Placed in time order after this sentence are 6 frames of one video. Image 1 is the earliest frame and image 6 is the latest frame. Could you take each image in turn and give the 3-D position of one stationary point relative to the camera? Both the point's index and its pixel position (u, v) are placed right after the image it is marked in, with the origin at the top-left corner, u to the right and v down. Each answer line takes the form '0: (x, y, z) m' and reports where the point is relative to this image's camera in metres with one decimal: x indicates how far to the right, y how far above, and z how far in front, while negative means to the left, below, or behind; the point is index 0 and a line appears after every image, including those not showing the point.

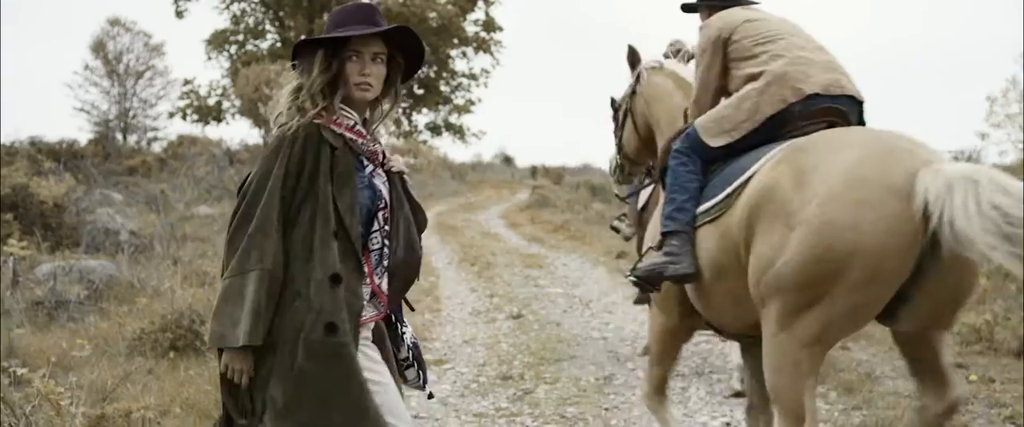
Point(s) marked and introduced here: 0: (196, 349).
0: (-2.6, -1.1, +7.2) m
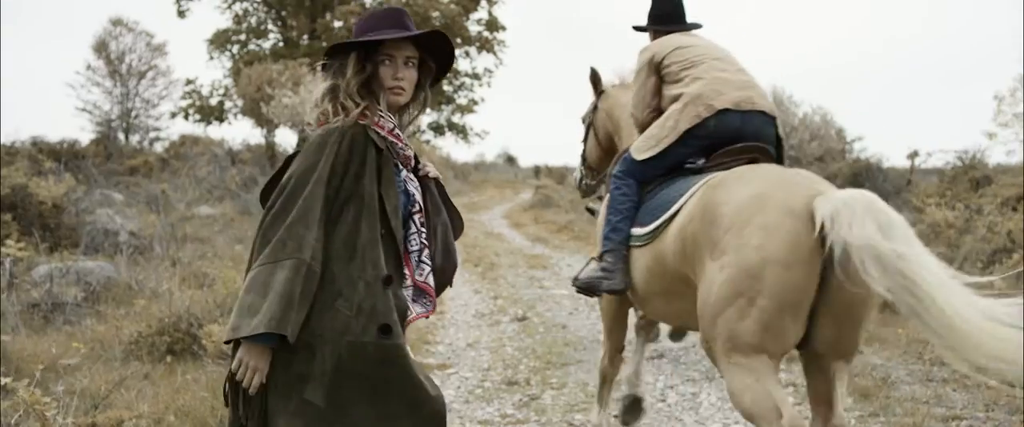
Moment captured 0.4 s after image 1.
0: (-2.5, -1.1, +7.0) m
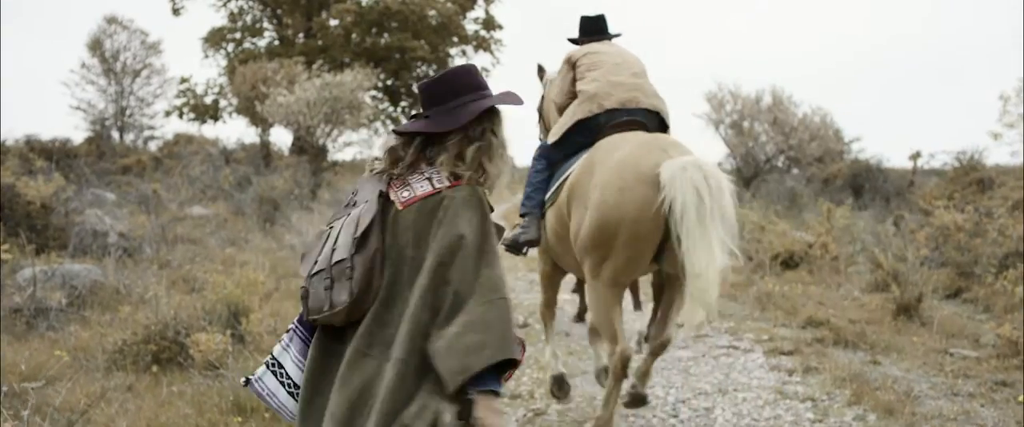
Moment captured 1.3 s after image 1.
0: (-2.5, -1.1, +6.7) m
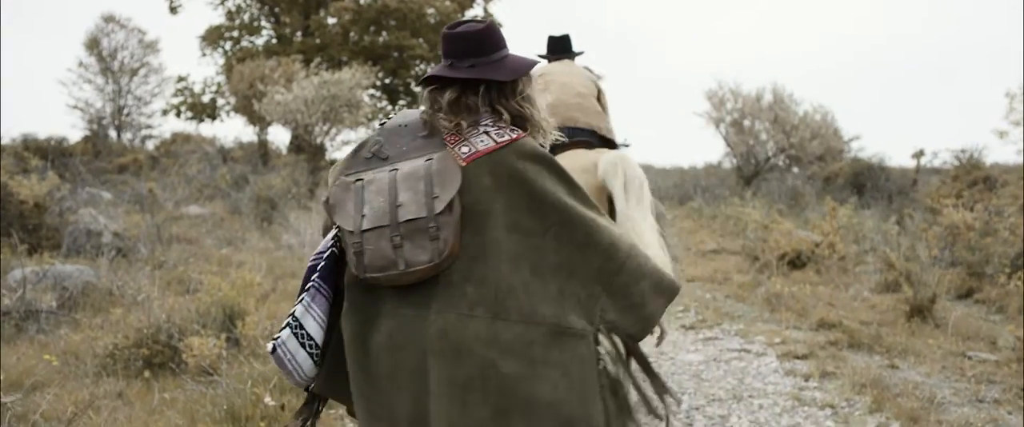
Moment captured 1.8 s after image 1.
0: (-2.5, -1.1, +6.5) m
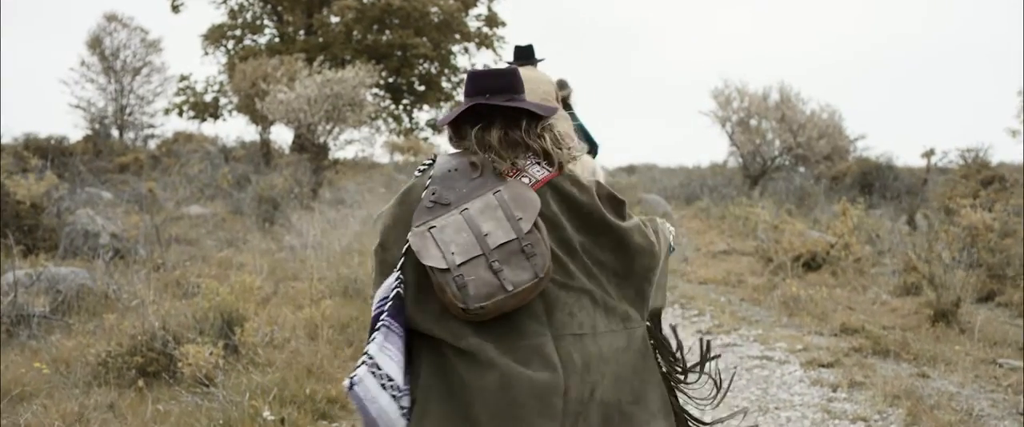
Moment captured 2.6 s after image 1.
0: (-2.4, -1.1, +6.2) m
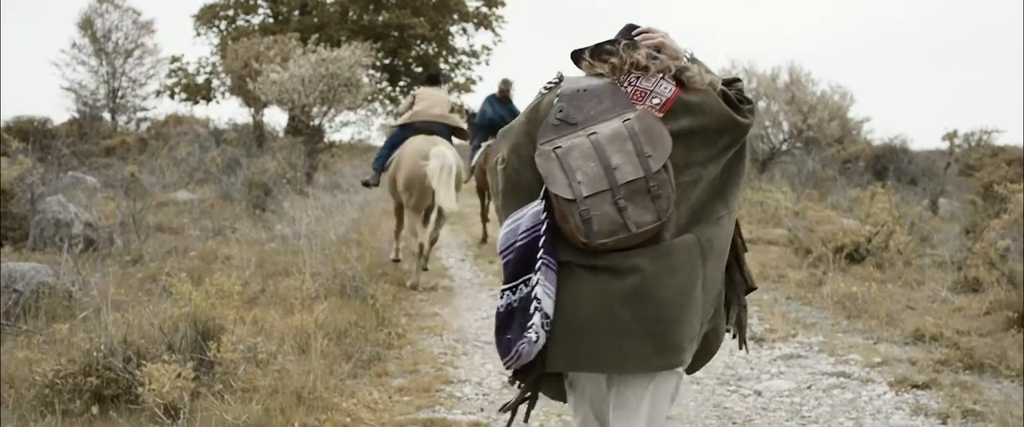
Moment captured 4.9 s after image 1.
0: (-2.2, -1.1, +5.1) m
